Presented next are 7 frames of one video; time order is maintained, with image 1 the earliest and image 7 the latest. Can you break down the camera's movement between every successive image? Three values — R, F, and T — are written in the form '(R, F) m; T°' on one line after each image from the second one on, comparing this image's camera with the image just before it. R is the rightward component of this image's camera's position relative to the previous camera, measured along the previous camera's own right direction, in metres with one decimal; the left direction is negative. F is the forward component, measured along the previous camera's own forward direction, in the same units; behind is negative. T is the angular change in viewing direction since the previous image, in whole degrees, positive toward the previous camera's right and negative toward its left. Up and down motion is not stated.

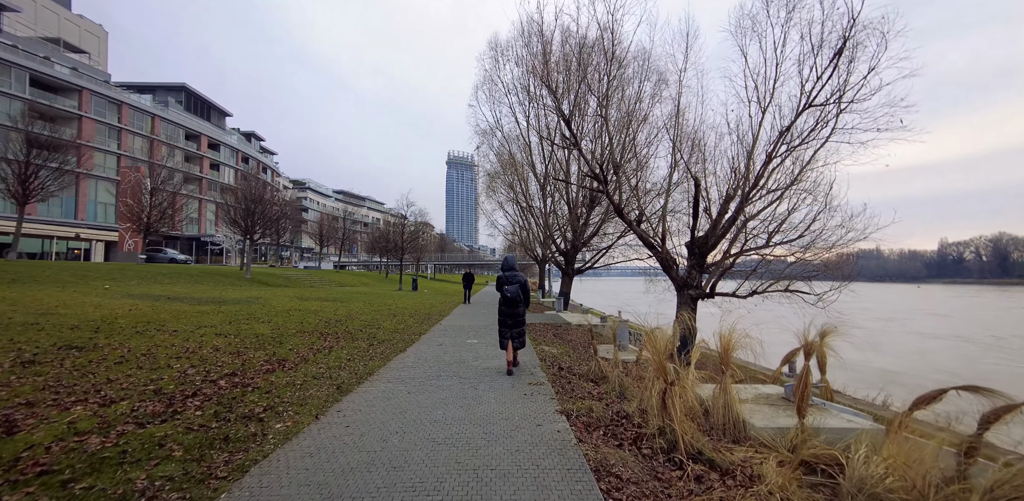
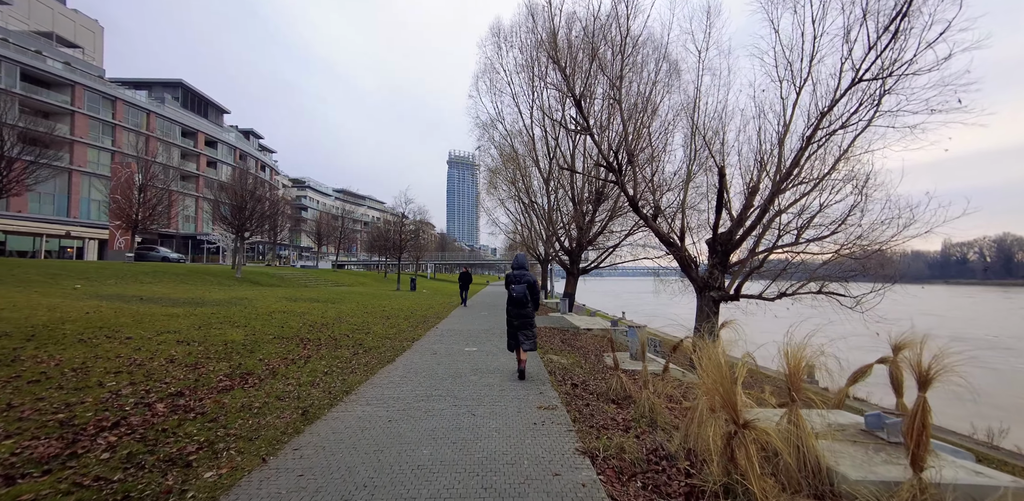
(-0.1, +1.0) m; 0°
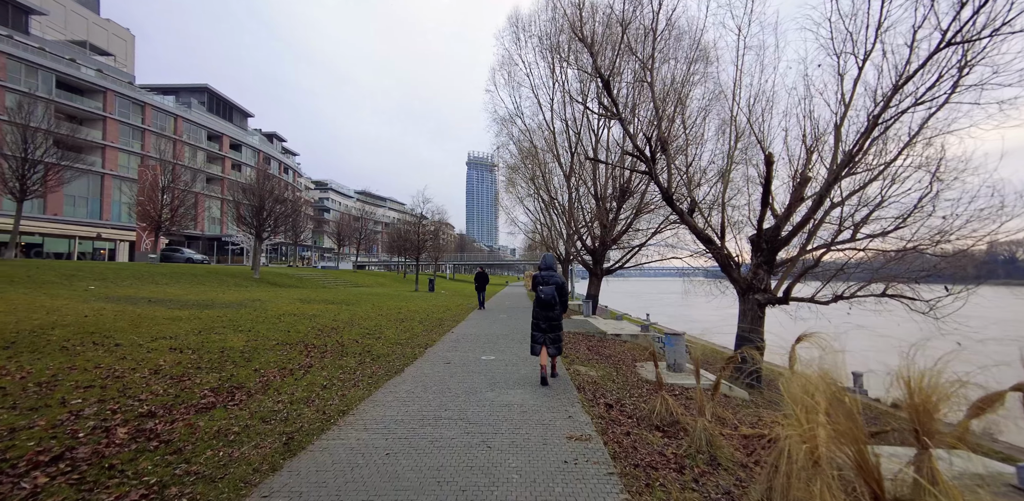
(-0.1, +0.8) m; -3°
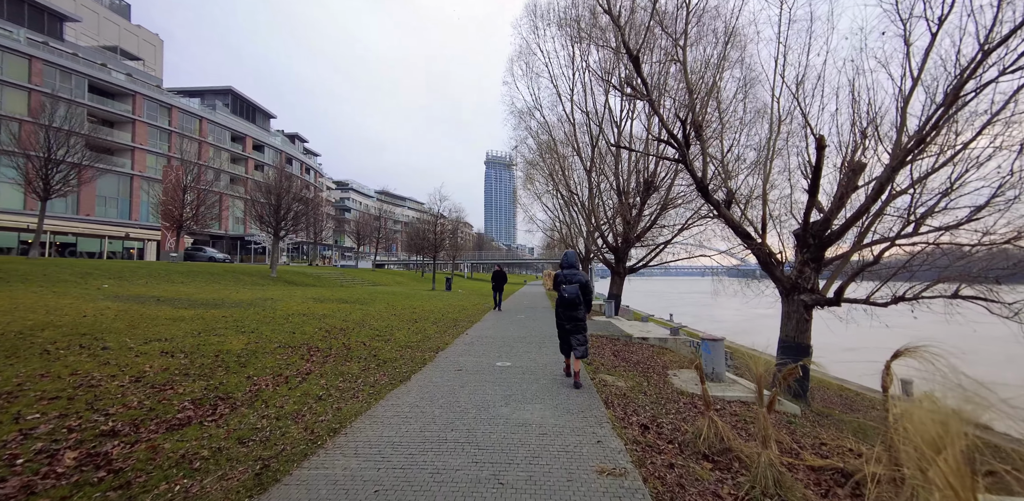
(0.0, +0.7) m; -3°
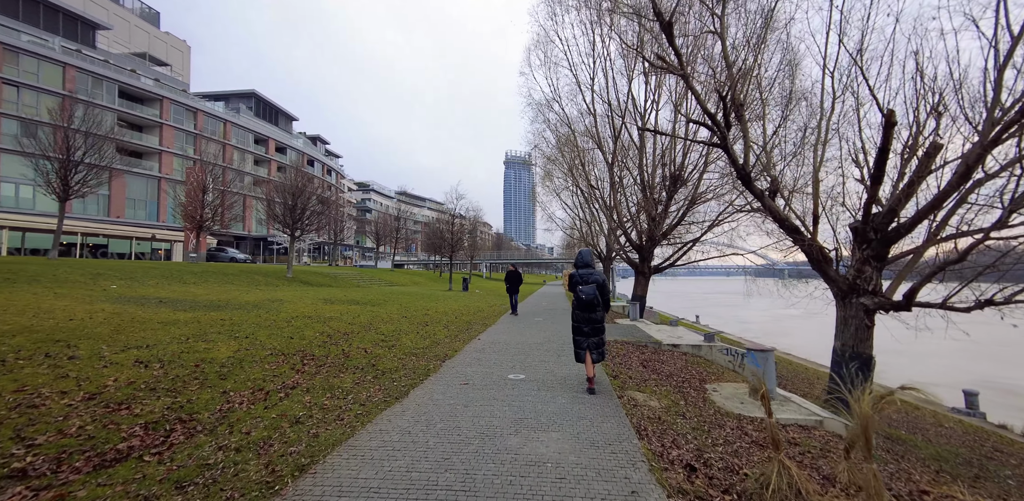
(+0.1, +0.8) m; -3°
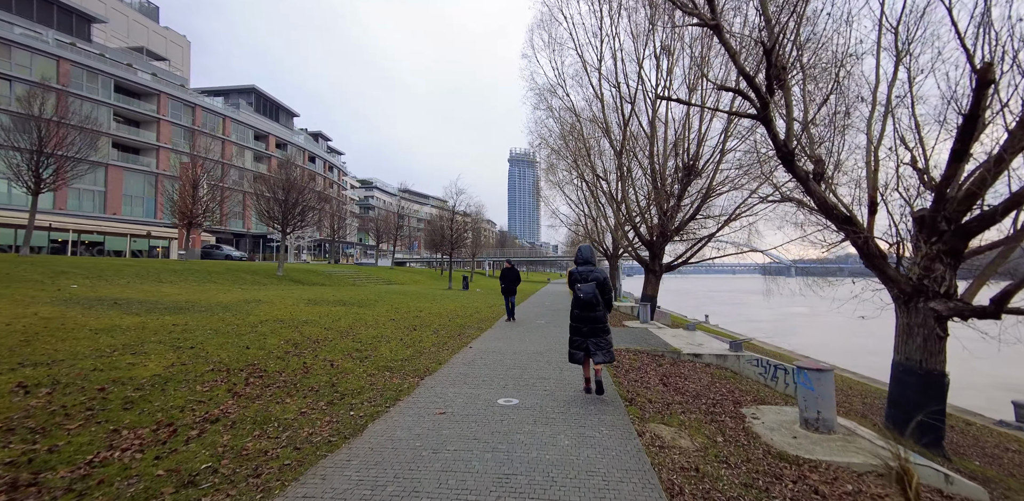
(+0.2, +1.2) m; -1°
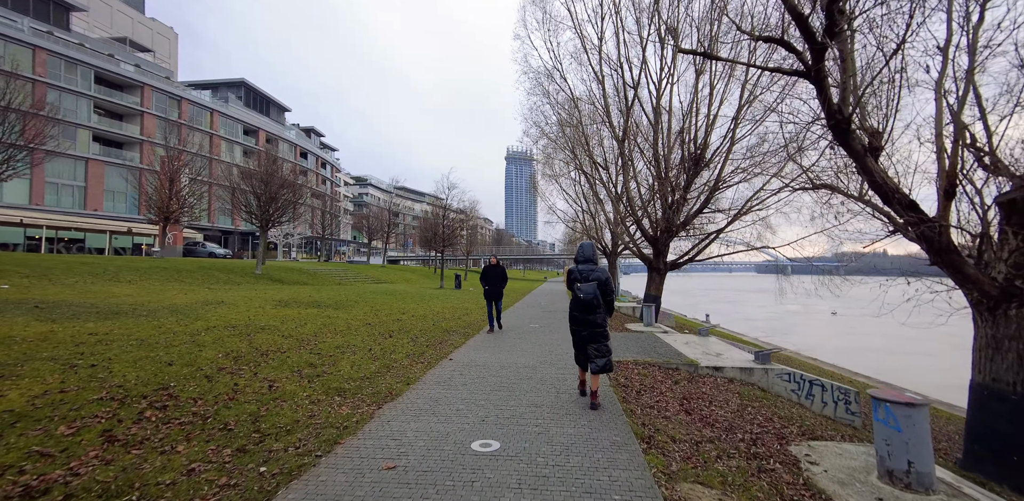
(+0.2, +1.3) m; 0°
